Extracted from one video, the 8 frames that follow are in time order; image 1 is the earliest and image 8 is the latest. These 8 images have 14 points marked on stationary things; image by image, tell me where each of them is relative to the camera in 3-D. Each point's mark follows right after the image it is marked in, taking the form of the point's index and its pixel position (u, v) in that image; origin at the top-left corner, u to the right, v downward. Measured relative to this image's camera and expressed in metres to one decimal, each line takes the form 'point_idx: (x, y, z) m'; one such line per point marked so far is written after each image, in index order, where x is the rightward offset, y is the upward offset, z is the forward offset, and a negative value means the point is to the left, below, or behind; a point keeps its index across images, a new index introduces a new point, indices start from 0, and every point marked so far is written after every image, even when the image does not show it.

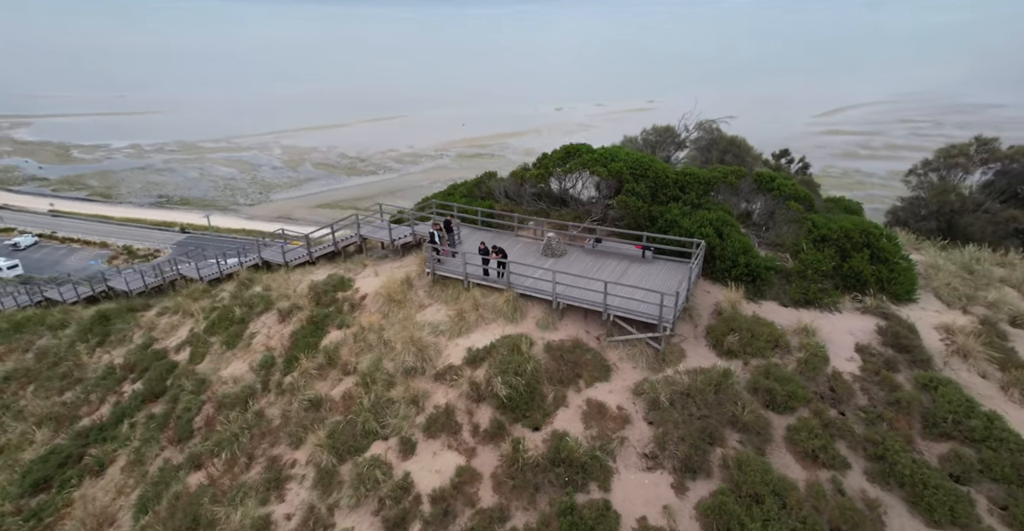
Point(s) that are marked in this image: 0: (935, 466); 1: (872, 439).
0: (+8.8, -3.9, +8.1) m
1: (+7.3, -3.5, +7.8) m
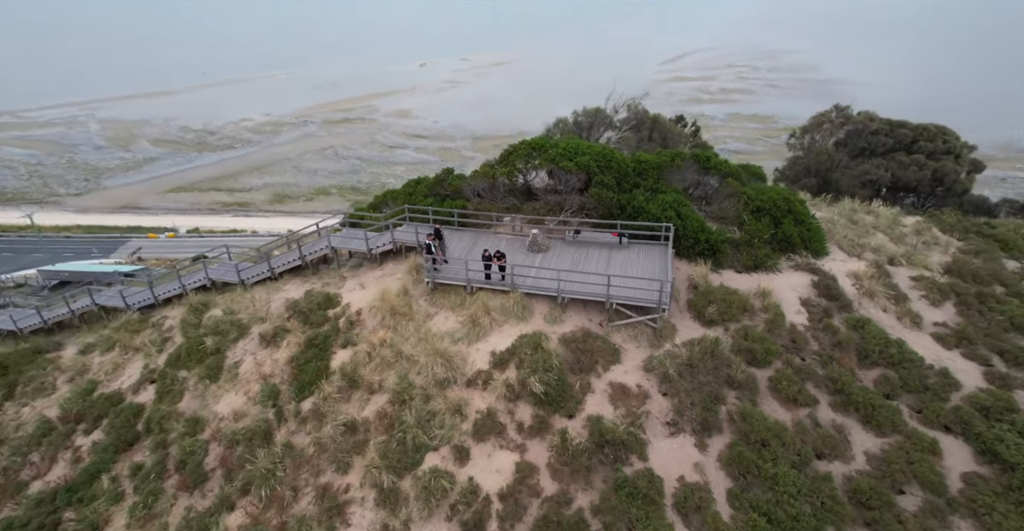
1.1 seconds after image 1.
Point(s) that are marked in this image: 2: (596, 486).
0: (+9.3, -3.0, +10.3) m
1: (+7.9, -2.8, +9.7) m
2: (+1.6, -4.0, +7.2) m
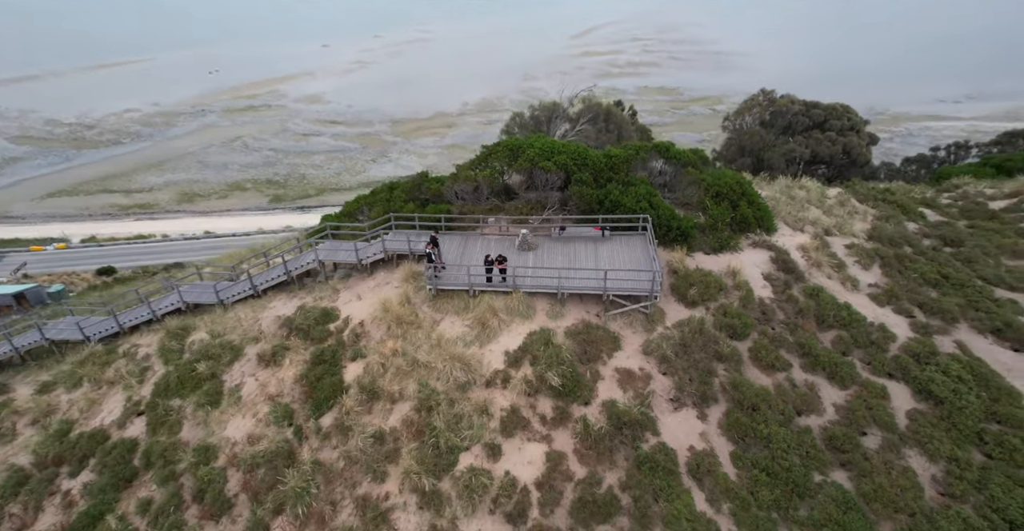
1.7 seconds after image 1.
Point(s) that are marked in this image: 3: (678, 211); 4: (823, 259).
0: (+9.4, -2.3, +11.8) m
1: (+8.1, -2.2, +11.1) m
2: (+2.2, -3.9, +7.9) m
3: (+5.9, +1.9, +14.4) m
4: (+11.9, +0.3, +15.6) m
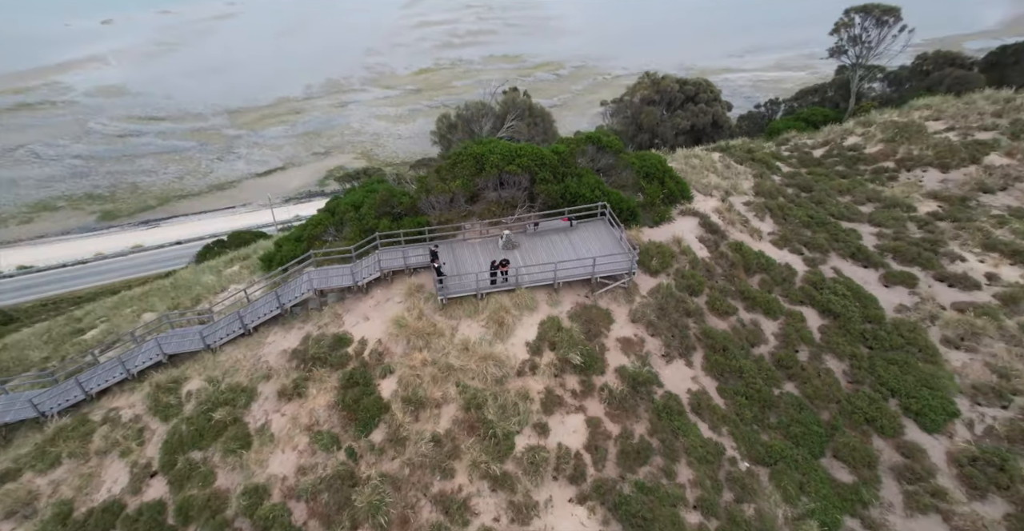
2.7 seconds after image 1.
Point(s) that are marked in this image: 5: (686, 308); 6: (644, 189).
0: (+9.1, -0.8, +14.8) m
1: (+7.9, -0.9, +13.9) m
2: (+3.1, -3.6, +9.7) m
3: (+4.5, +2.9, +16.5) m
4: (+10.3, +2.2, +18.9) m
5: (+5.3, -1.3, +12.4) m
6: (+5.8, +3.4, +17.8) m
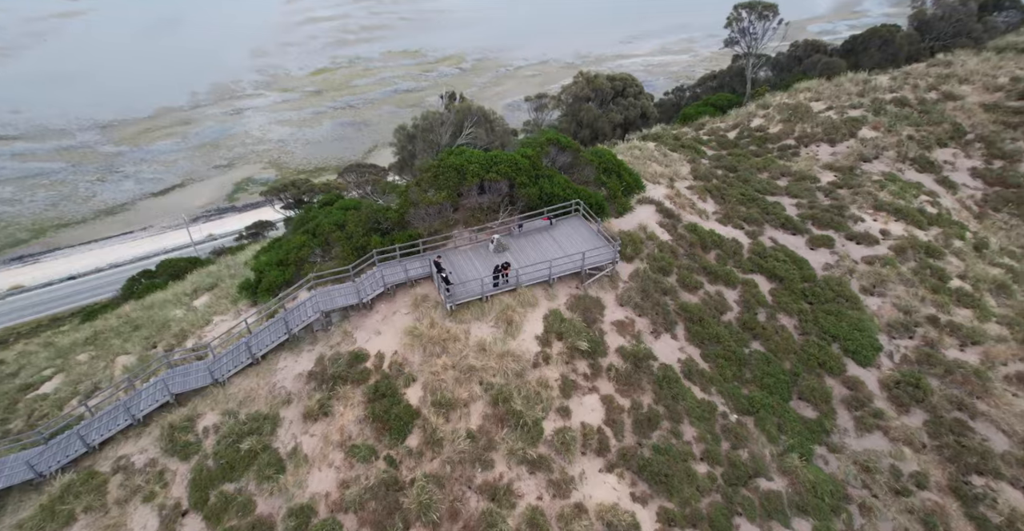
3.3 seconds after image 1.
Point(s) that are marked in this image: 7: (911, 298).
0: (+8.5, +0.2, +16.8) m
1: (+7.5, 0.0, +15.7) m
2: (+3.6, -3.3, +11.0) m
3: (+3.4, +3.3, +17.7) m
4: (+8.8, +3.3, +21.0) m
5: (+5.2, -0.8, +13.9) m
6: (+4.4, +4.0, +19.2) m
7: (+16.4, -1.3, +16.8) m
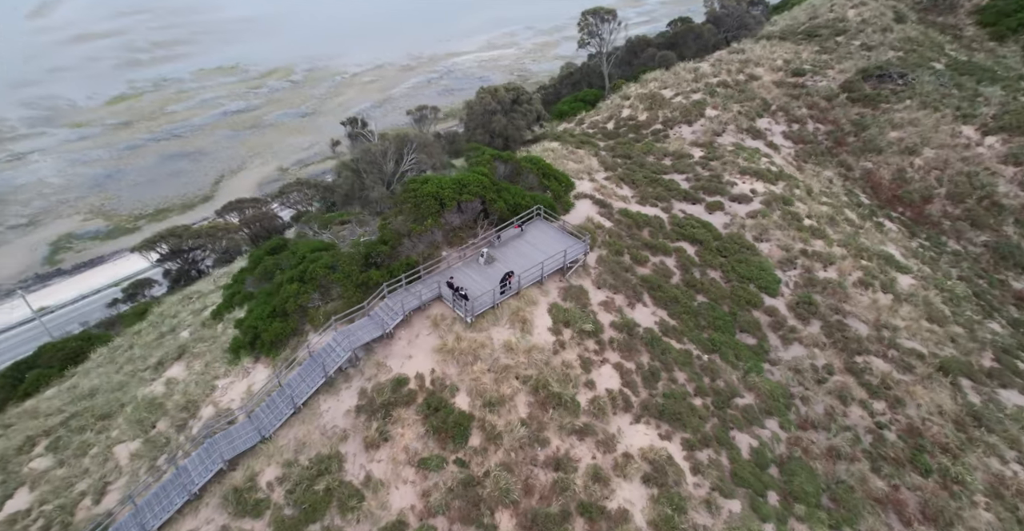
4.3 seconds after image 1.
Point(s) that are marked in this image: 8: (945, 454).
0: (+6.9, +1.4, +20.2) m
1: (+6.3, +1.1, +18.9) m
2: (+4.3, -2.8, +13.4) m
3: (+1.3, +3.6, +19.9) m
4: (+5.7, +4.5, +24.2) m
5: (+4.6, -0.1, +16.6) m
6: (+1.8, +4.3, +21.5) m
7: (+14.8, +1.5, +22.0) m
8: (+14.6, -6.3, +13.8) m
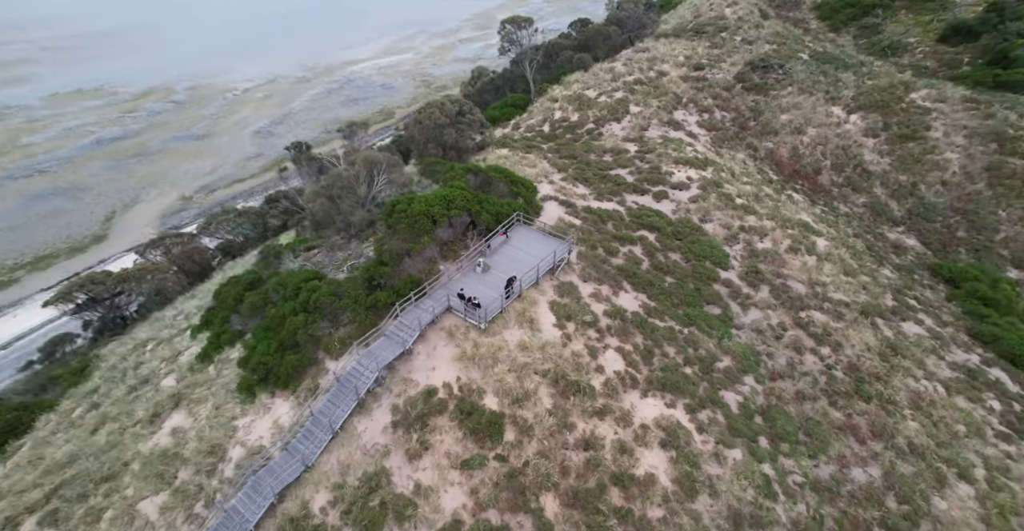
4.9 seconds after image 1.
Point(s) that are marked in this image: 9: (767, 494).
0: (+5.7, +1.9, +22.0) m
1: (+5.3, +1.5, +20.6) m
2: (+4.5, -2.4, +15.0) m
3: (0.0, +3.4, +20.9) m
4: (+3.6, +4.8, +25.9) m
5: (+4.1, +0.3, +18.2) m
6: (+0.1, +4.2, +22.6) m
7: (+13.1, +2.9, +24.9) m
8: (+15.1, -4.7, +16.8) m
9: (+7.5, -6.7, +12.0) m
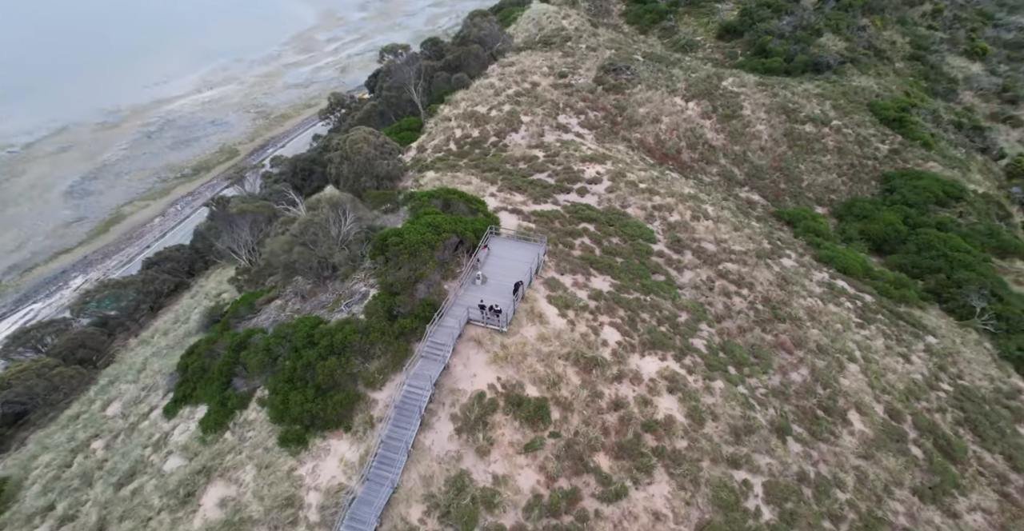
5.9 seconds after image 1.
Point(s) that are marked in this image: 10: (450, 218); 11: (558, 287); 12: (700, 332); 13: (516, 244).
0: (+3.5, +2.4, +24.9) m
1: (+3.5, +1.9, +23.5) m
2: (+4.7, -1.8, +17.8) m
3: (-2.1, +2.8, +22.6) m
4: (+0.1, +4.6, +28.2) m
5: (+3.1, +0.6, +20.8) m
6: (-2.4, +3.5, +24.3) m
7: (+9.8, +4.5, +29.3) m
8: (+14.9, -2.2, +21.8) m
9: (+9.0, -5.4, +15.5) m
10: (-3.5, +2.4, +19.1) m
11: (+2.3, -0.9, +18.0) m
12: (+8.8, -3.1, +18.8) m
13: (+0.2, +1.0, +19.4) m
